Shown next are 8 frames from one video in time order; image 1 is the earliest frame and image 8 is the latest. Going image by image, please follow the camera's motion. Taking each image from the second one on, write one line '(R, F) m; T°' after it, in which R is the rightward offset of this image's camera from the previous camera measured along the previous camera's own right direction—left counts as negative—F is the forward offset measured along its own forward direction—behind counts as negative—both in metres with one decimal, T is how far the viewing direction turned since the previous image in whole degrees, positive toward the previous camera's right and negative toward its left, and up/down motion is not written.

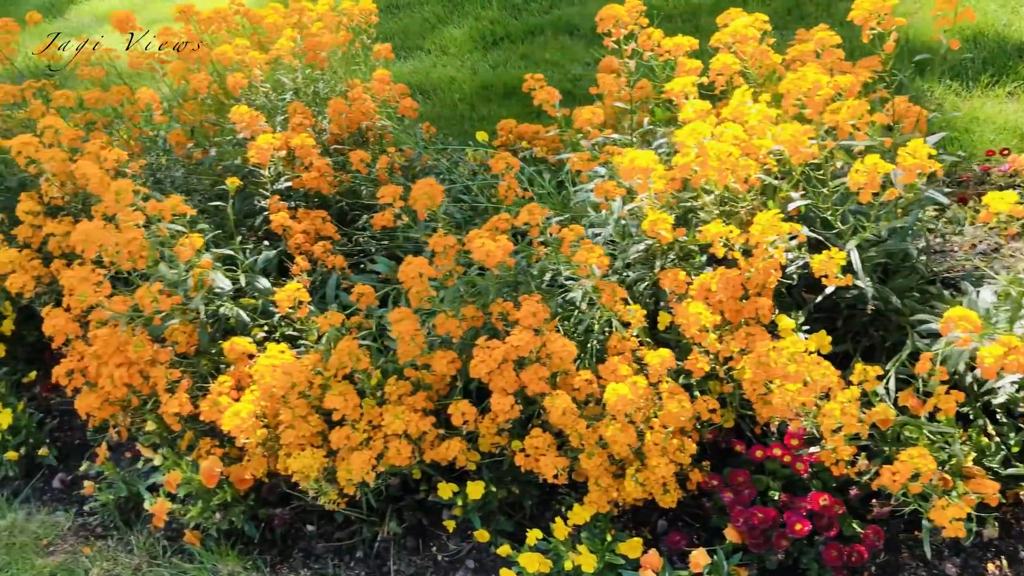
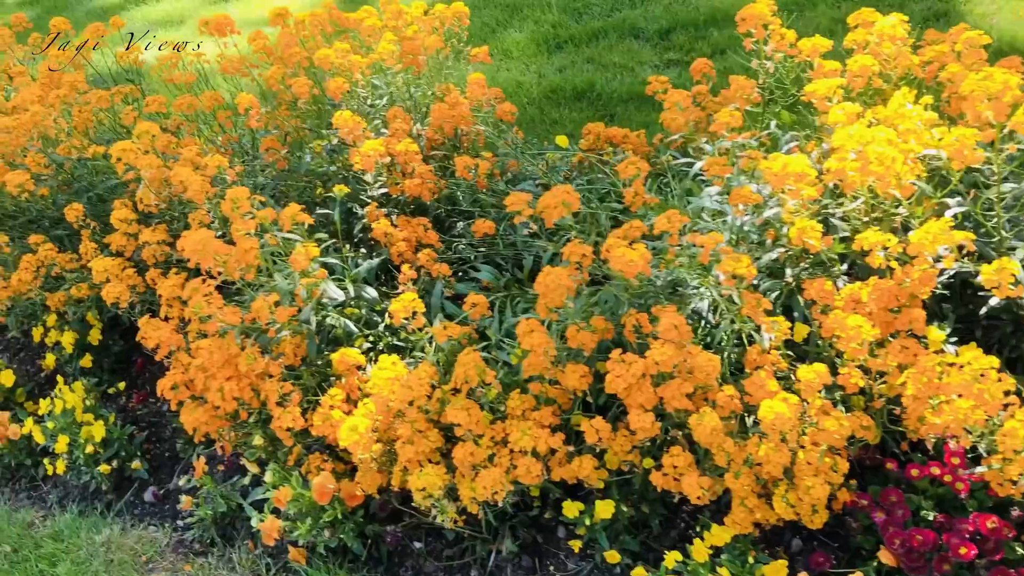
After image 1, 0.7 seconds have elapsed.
(-0.2, +0.1) m; -1°
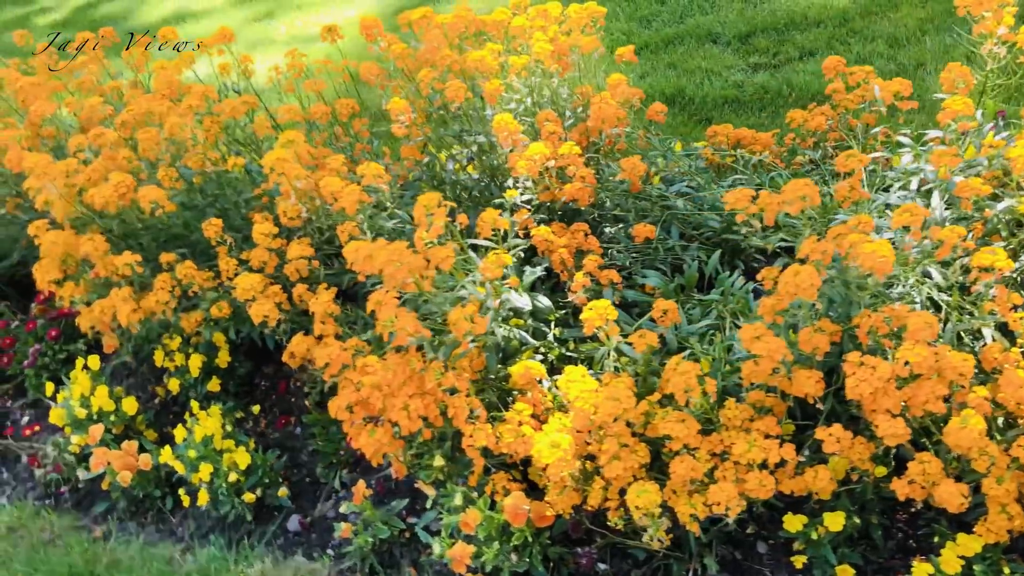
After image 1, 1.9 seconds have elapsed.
(-0.4, +0.1) m; +1°
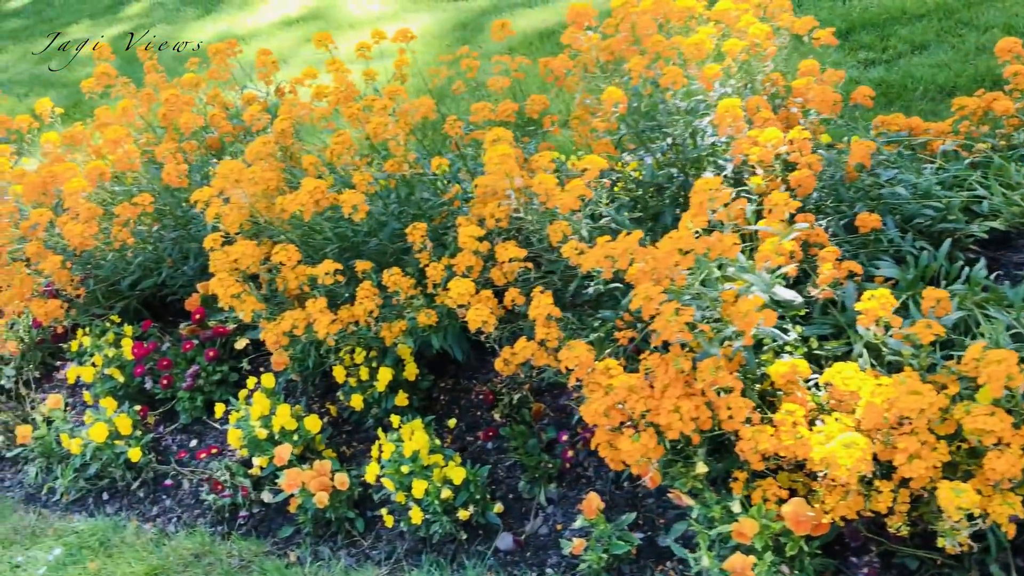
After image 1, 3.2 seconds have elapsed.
(-0.5, +0.1) m; 0°
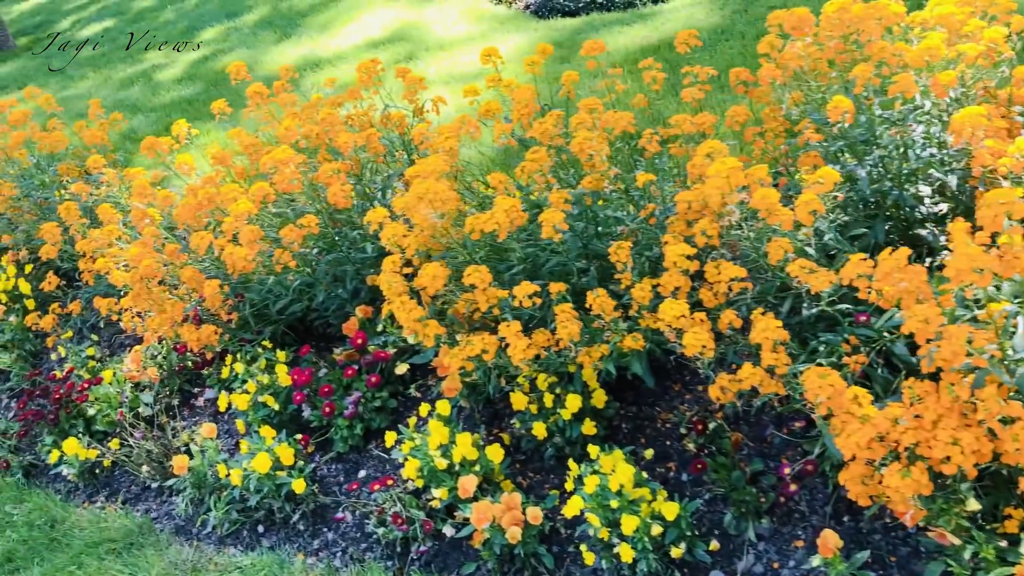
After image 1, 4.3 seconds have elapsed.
(-0.4, +0.1) m; -2°
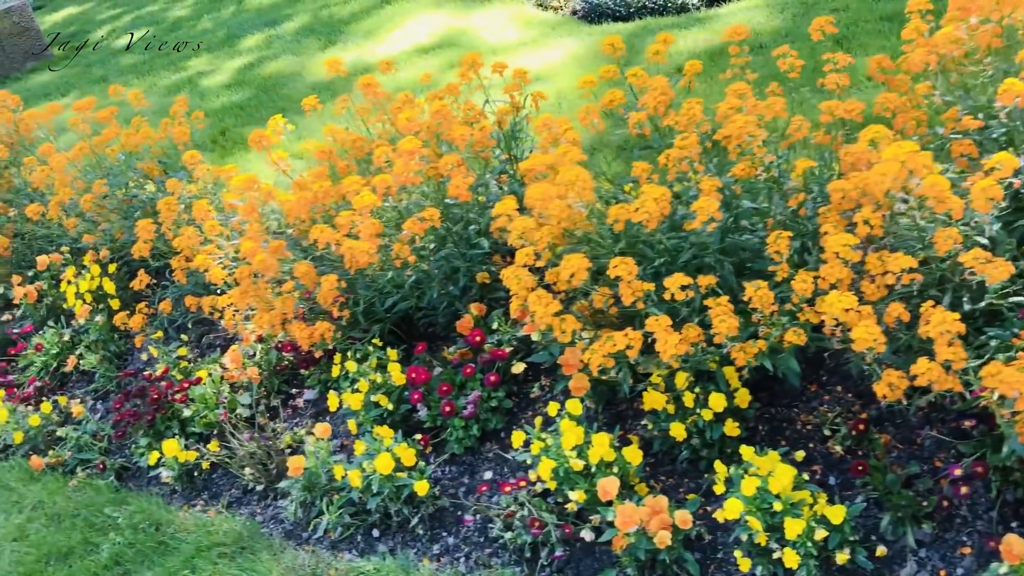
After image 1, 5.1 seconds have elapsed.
(-0.3, +0.1) m; -1°
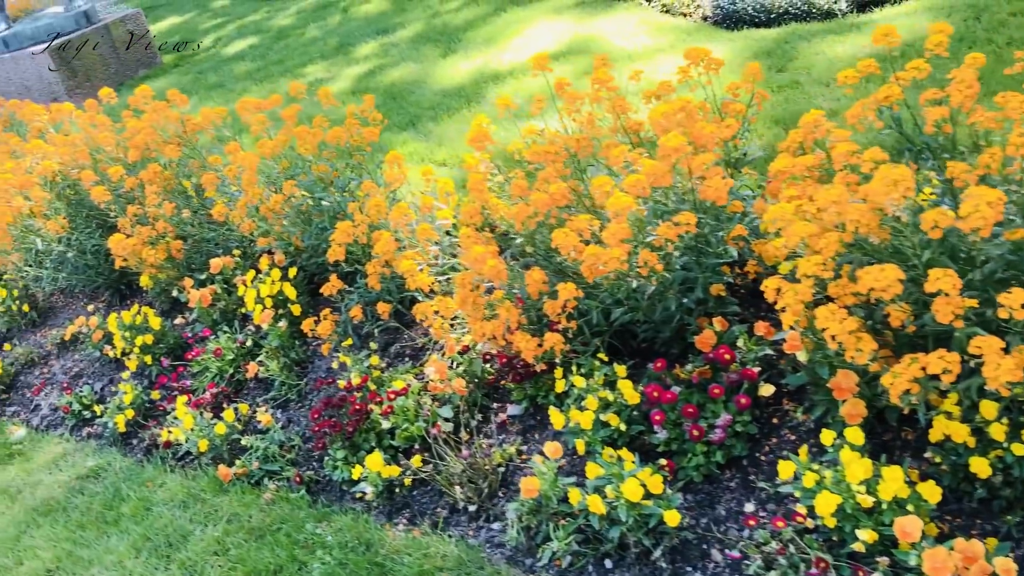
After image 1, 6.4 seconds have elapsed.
(-0.4, +0.2) m; -4°
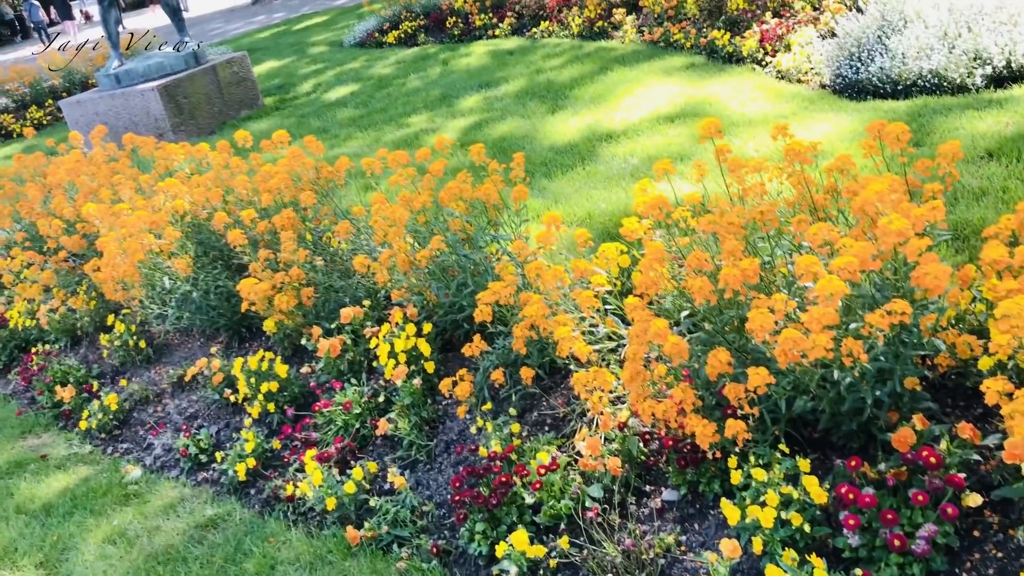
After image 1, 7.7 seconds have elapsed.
(-0.3, +0.2) m; -4°
